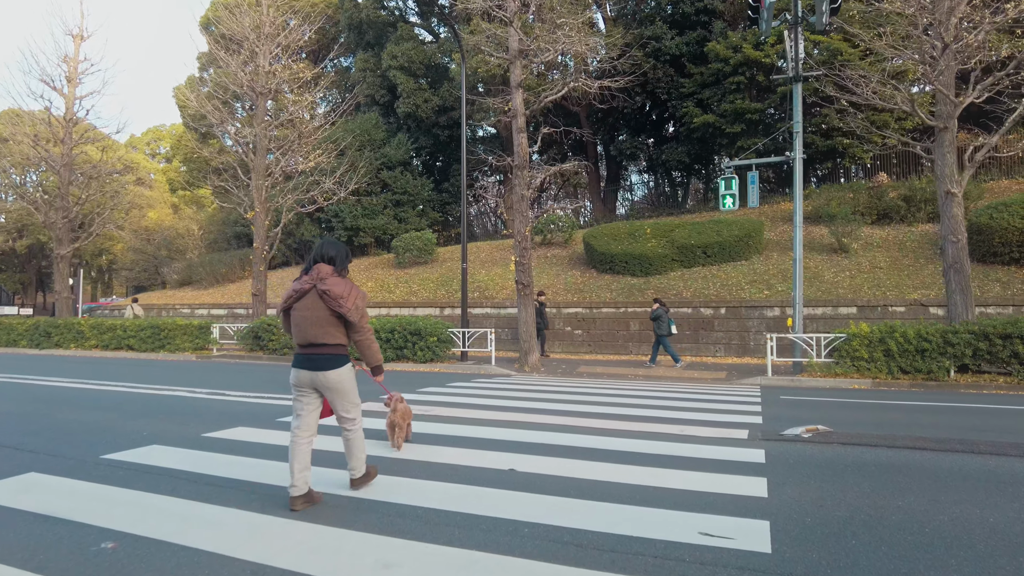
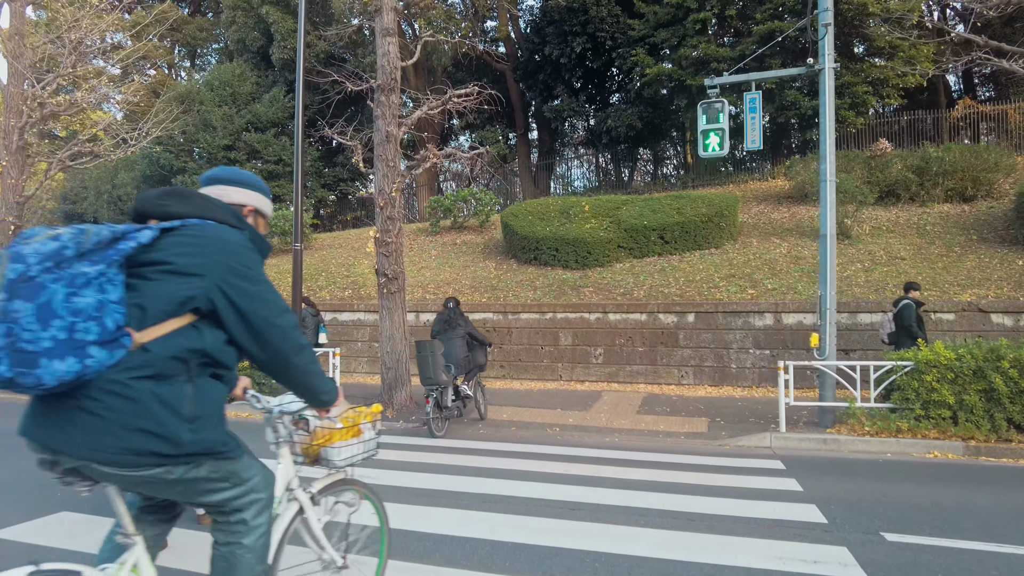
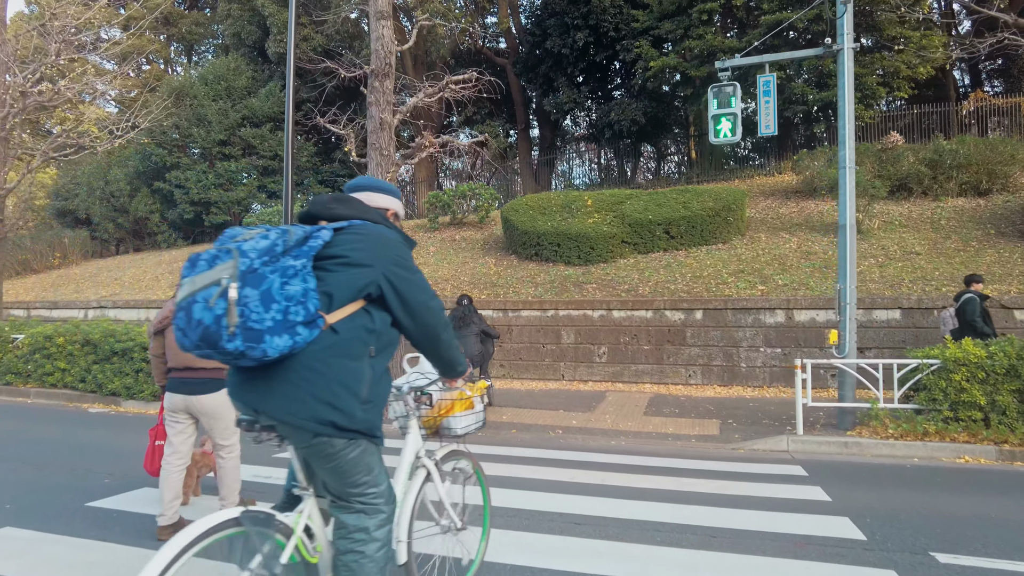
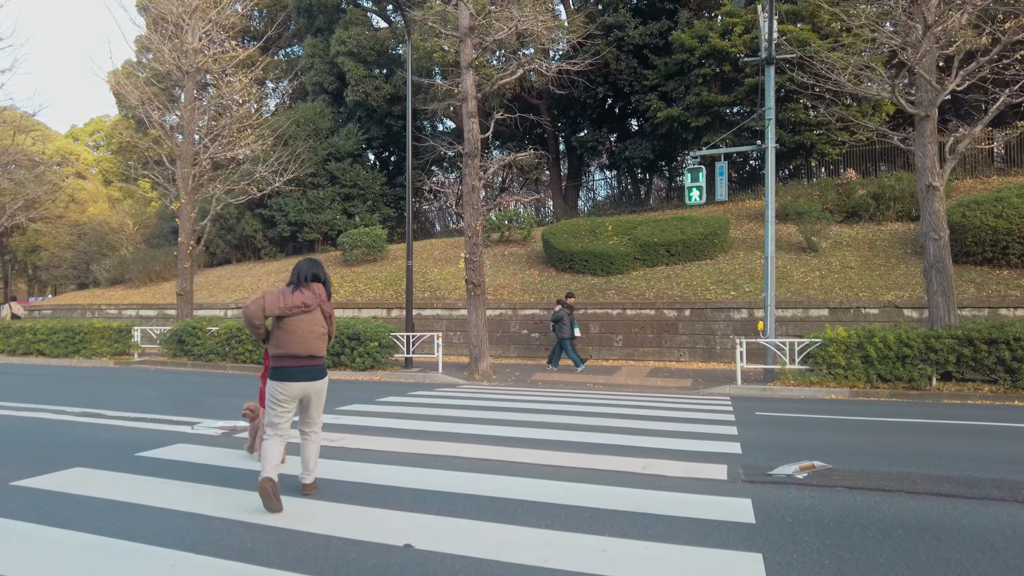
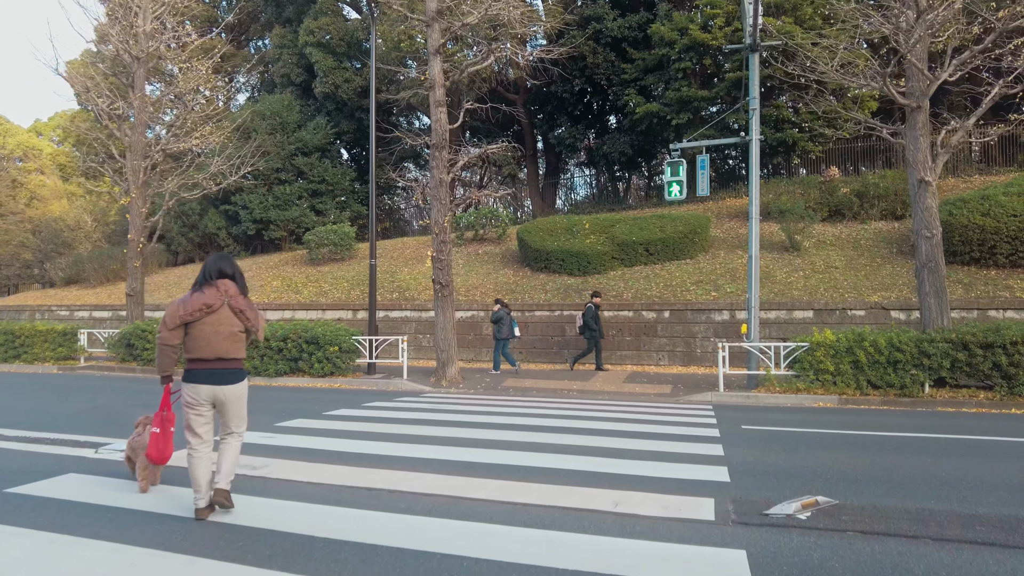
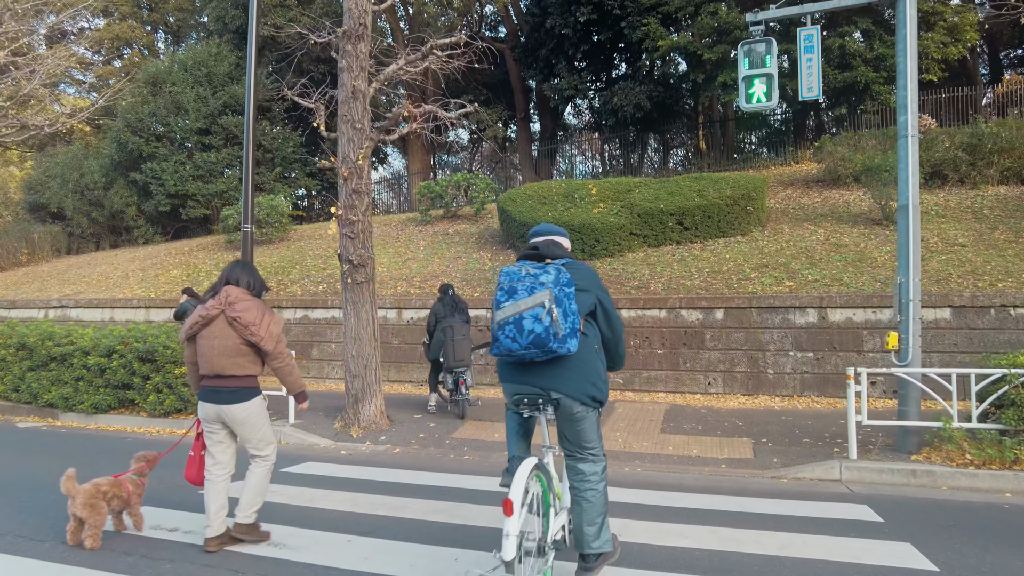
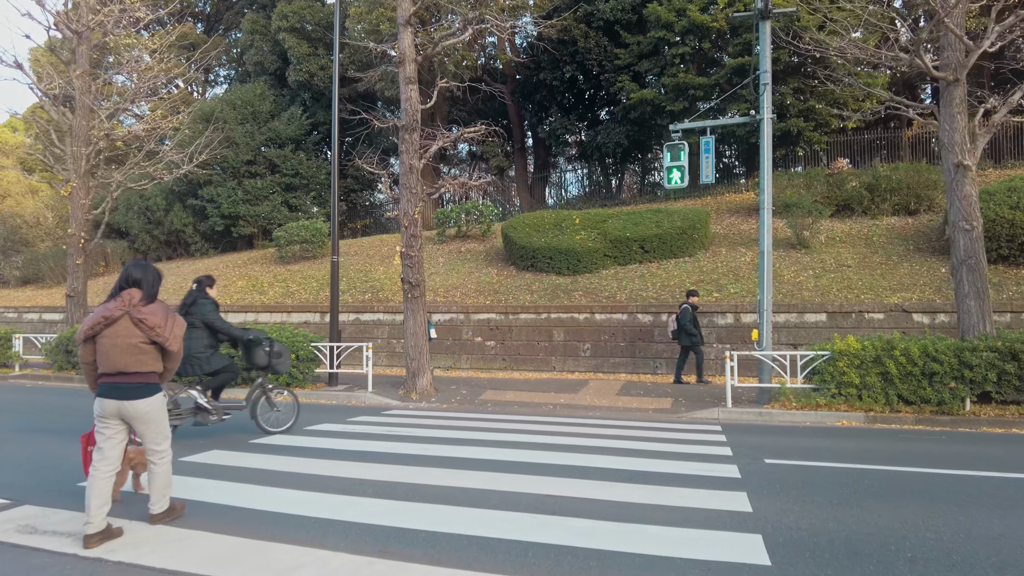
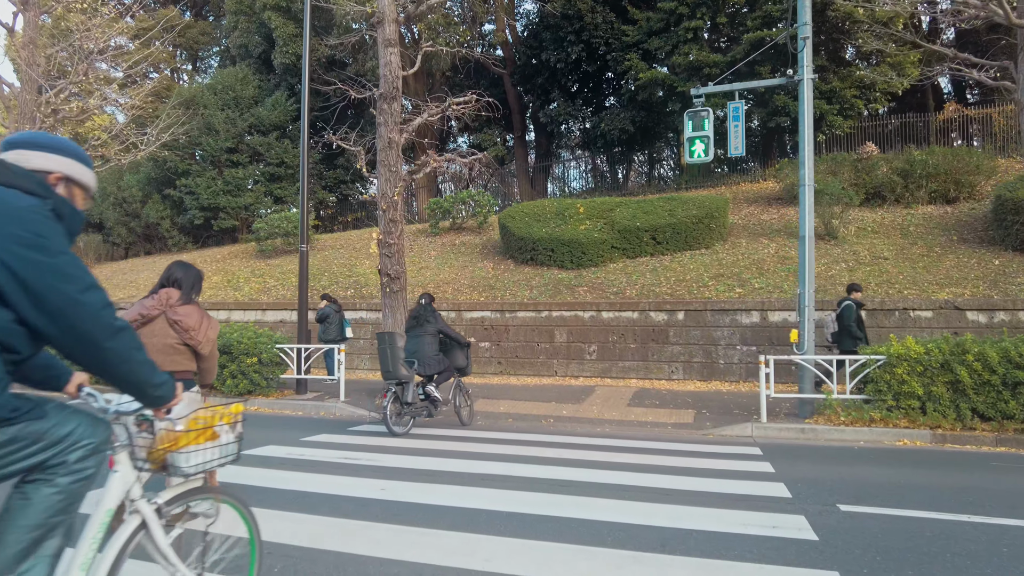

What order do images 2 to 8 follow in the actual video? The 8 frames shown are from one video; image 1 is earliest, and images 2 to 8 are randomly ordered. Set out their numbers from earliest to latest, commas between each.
4, 5, 7, 8, 2, 3, 6
